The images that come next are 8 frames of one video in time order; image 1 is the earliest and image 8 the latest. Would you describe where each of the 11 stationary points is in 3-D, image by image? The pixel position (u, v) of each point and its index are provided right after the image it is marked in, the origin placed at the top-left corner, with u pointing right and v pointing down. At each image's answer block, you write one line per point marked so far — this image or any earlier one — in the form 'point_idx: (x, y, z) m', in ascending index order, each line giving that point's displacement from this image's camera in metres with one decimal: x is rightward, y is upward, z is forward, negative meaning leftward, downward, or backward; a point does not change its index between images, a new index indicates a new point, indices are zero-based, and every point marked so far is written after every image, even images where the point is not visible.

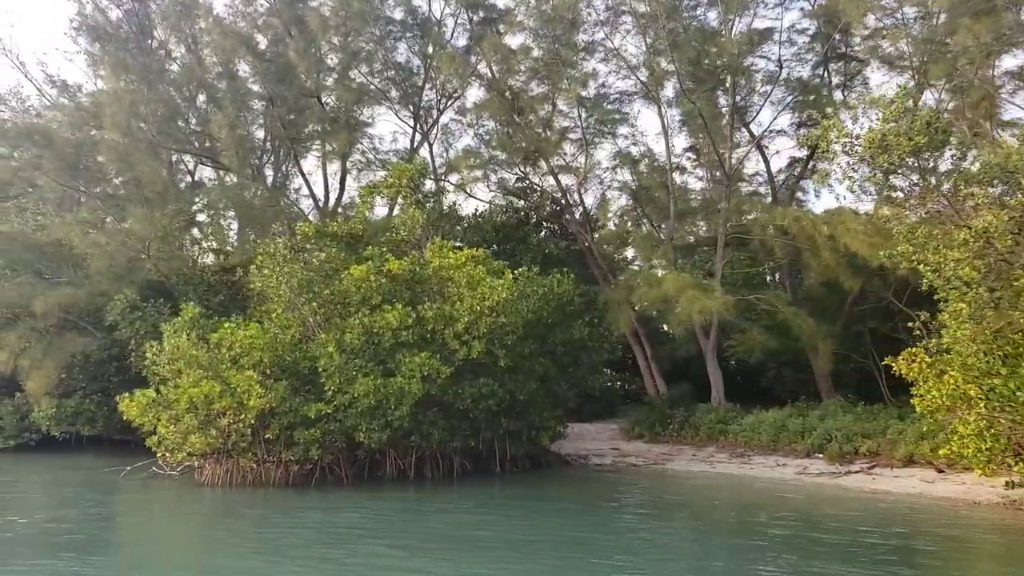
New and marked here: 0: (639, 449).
0: (+3.2, -4.1, +18.8) m
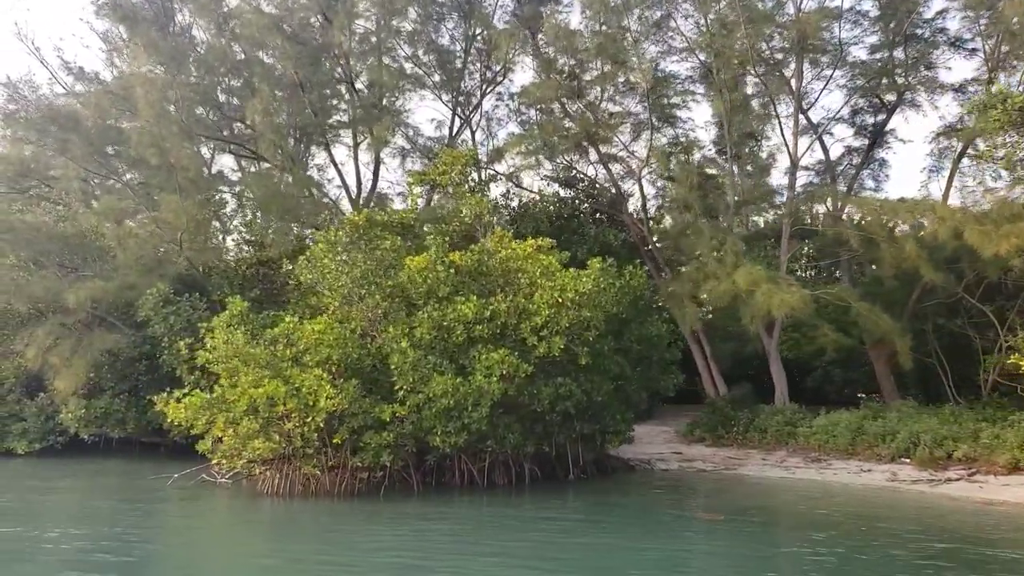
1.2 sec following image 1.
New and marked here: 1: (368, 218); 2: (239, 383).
0: (+4.6, -4.0, +17.7) m
1: (-3.0, +1.4, +15.2) m
2: (-4.1, -1.4, +11.4) m
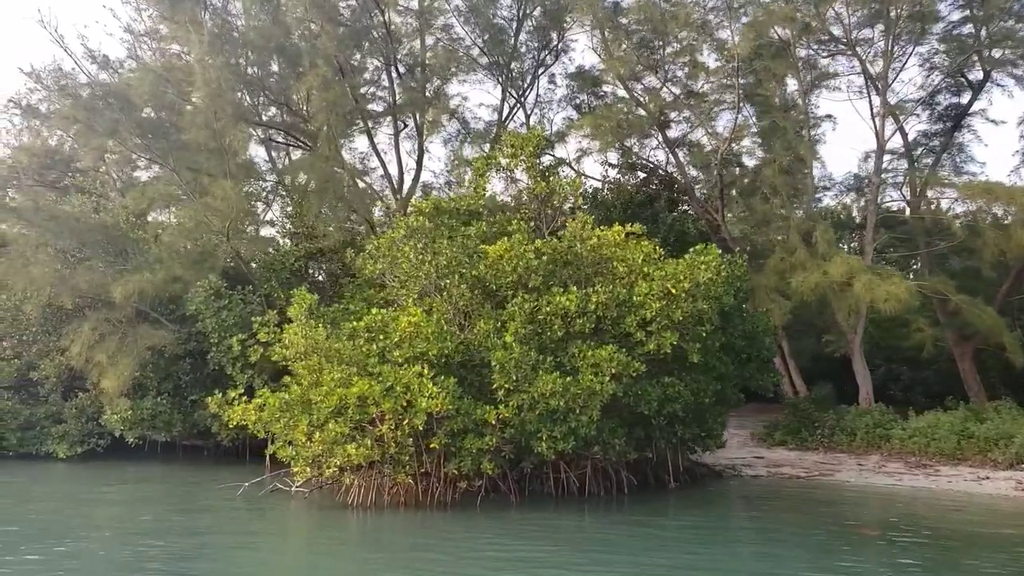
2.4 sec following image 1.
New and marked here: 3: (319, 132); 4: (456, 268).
0: (+6.2, -3.8, +16.5) m
1: (-1.4, +1.6, +14.0) m
2: (-2.5, -1.3, +10.2) m
3: (-4.9, +4.0, +18.9) m
4: (-0.9, +0.3, +12.1) m
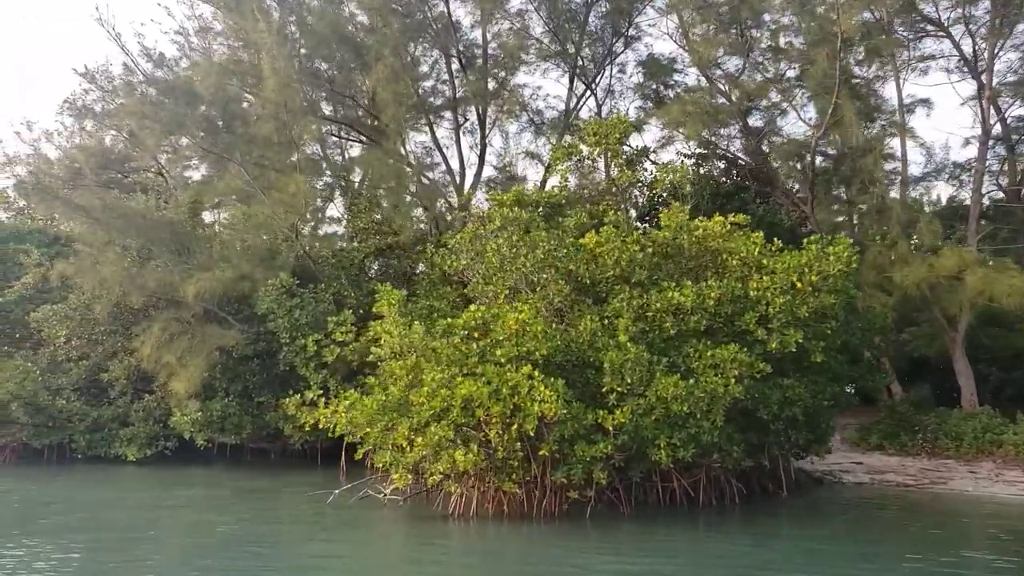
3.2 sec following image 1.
0: (+7.9, -3.7, +15.4) m
1: (+0.2, +1.6, +13.3) m
2: (-1.1, -1.2, +9.5) m
3: (-3.1, +4.0, +18.3) m
4: (+0.6, +0.4, +11.3) m
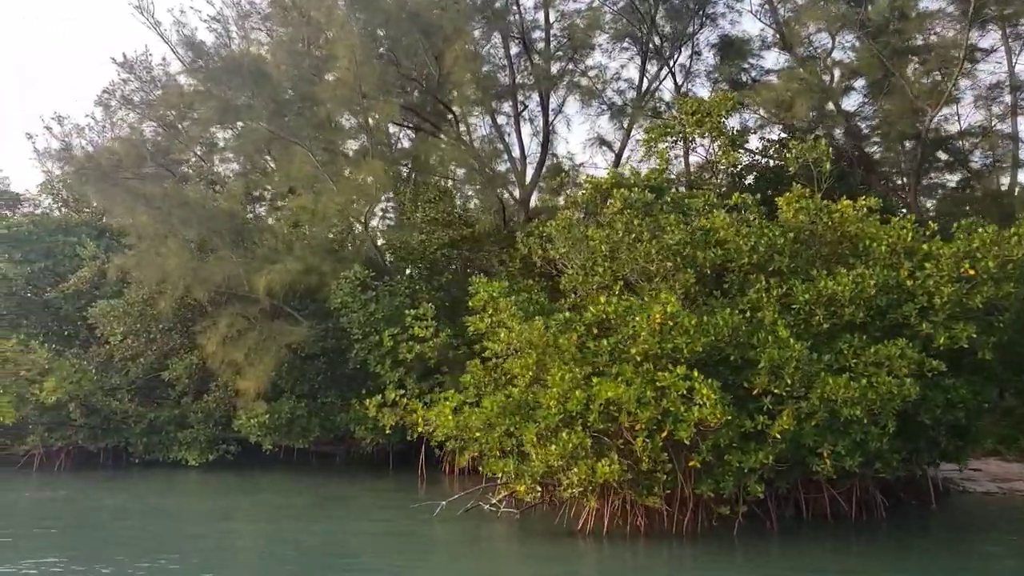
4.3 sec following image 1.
0: (+9.6, -3.5, +14.2) m
1: (+1.9, +1.8, +12.2) m
2: (+0.5, -1.1, +8.4) m
3: (-1.3, +4.2, +17.3) m
4: (+2.3, +0.6, +10.2) m
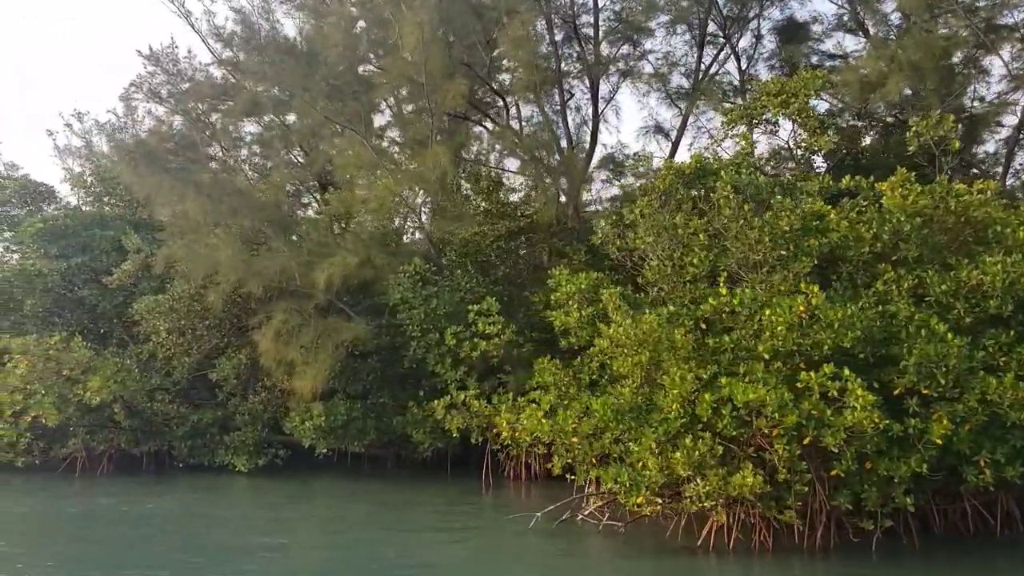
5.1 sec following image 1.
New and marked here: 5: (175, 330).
0: (+10.9, -3.4, +13.2) m
1: (+3.1, +1.9, +11.3) m
2: (+1.7, -1.0, +7.6) m
3: (0.0, +4.3, +16.4) m
4: (+3.5, +0.7, +9.3) m
5: (-6.5, -0.8, +14.2) m
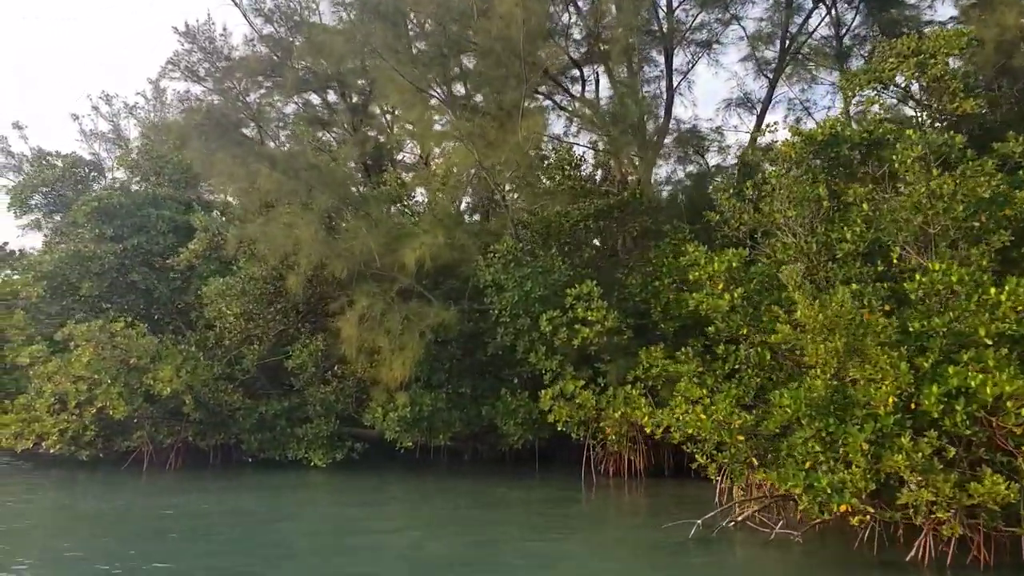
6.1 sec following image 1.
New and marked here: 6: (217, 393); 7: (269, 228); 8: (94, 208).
0: (+12.6, -3.1, +12.1) m
1: (+4.8, +2.2, +10.1) m
2: (+3.4, -0.7, +6.5) m
3: (+1.7, +4.7, +15.3) m
4: (+5.1, +0.9, +8.2) m
5: (-4.8, -0.5, +13.2) m
6: (-5.3, -1.9, +13.3) m
7: (-4.1, +1.0, +12.4) m
8: (-8.7, +1.7, +15.3) m
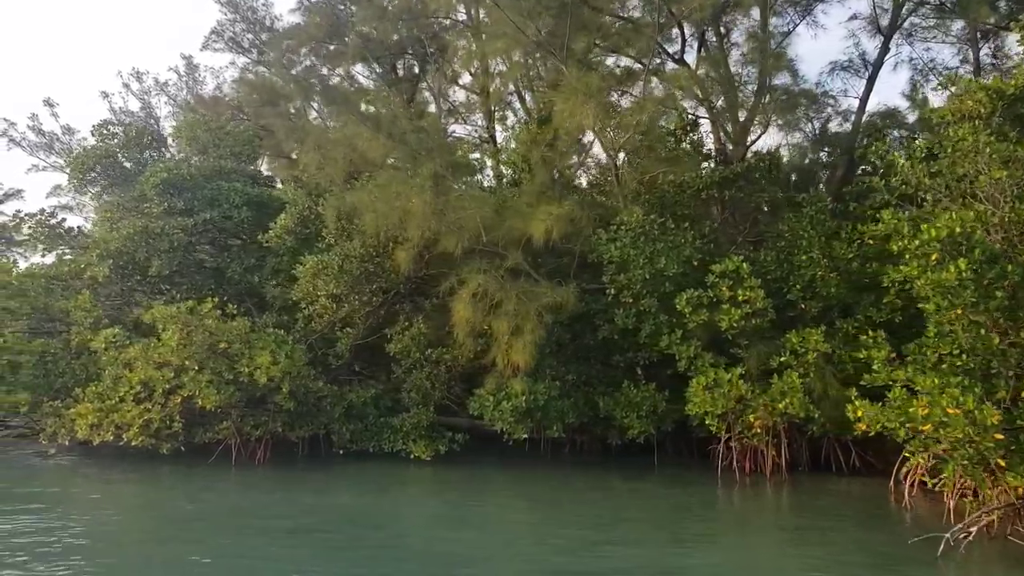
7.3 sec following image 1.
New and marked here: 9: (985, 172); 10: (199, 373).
0: (+14.5, -2.7, +10.7) m
1: (+6.7, +2.5, +8.8) m
2: (+5.2, -0.5, +5.2) m
3: (+3.7, +5.1, +13.9) m
4: (+7.0, +1.2, +6.9) m
5: (-2.8, -0.1, +12.1) m
6: (-3.3, -1.5, +12.2) m
7: (-2.2, +1.4, +11.3) m
8: (-6.7, +2.1, +14.2) m
9: (+5.7, +1.3, +8.5) m
10: (-4.9, -1.3, +11.4) m
